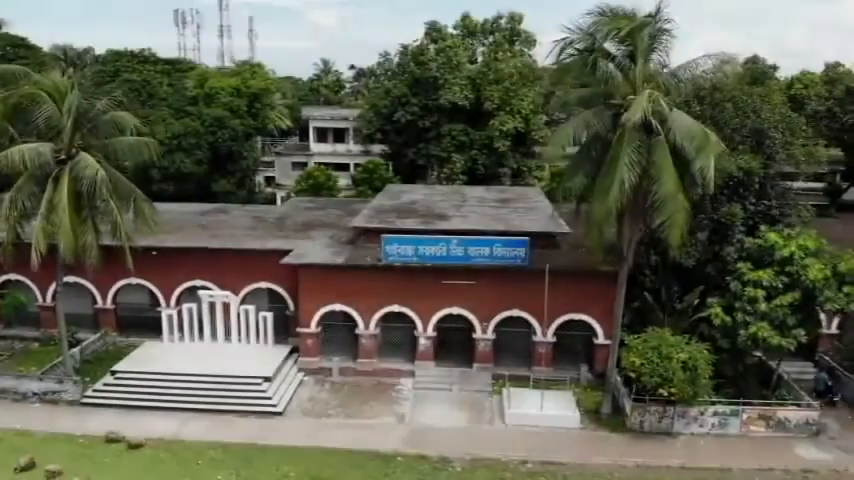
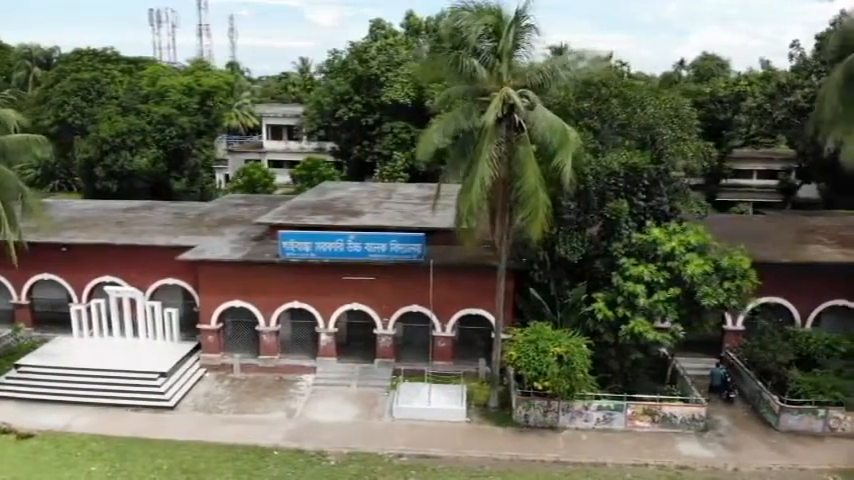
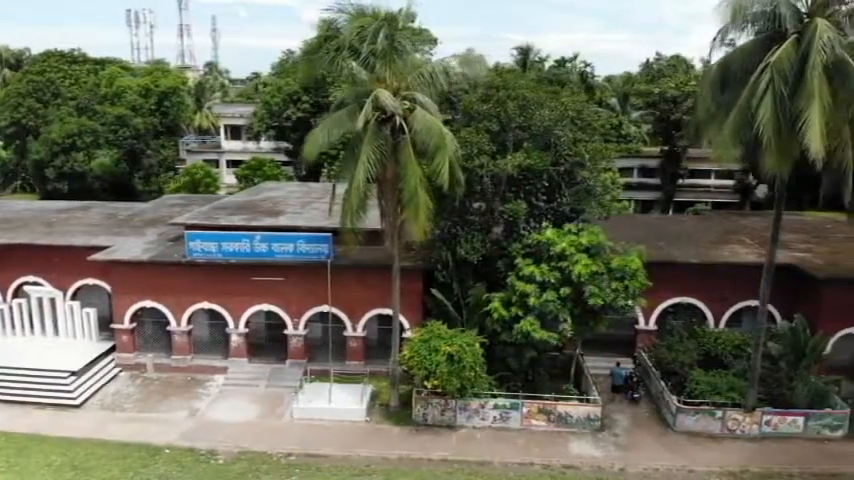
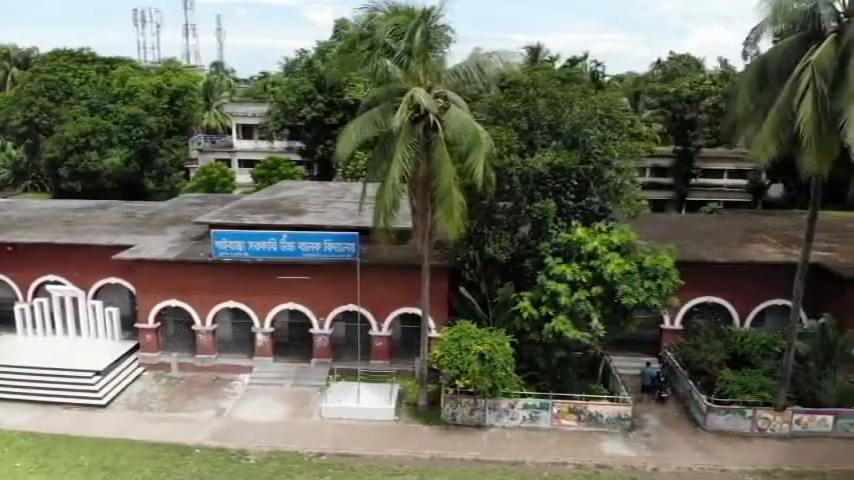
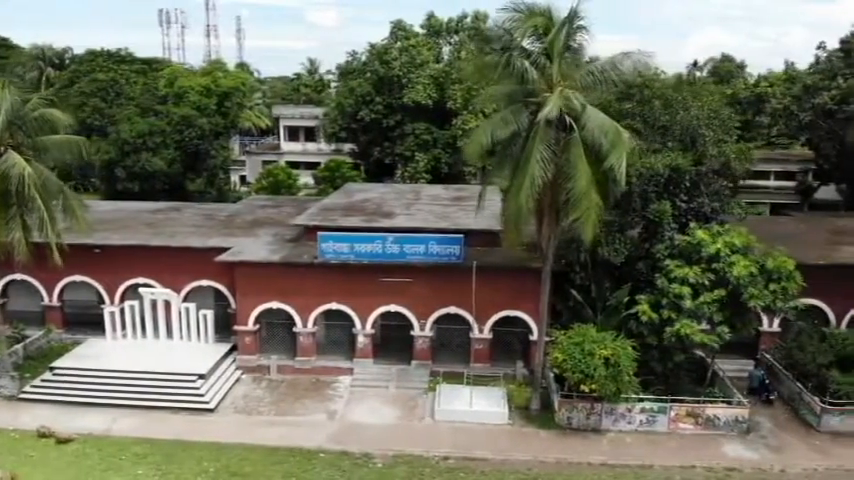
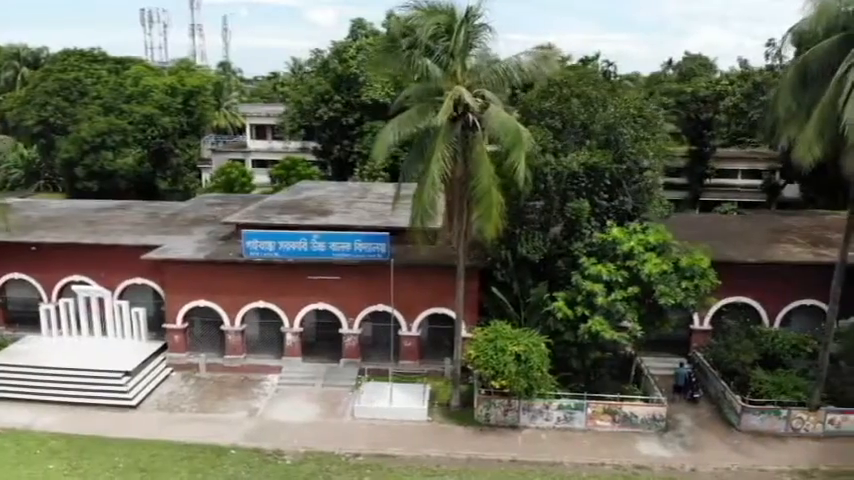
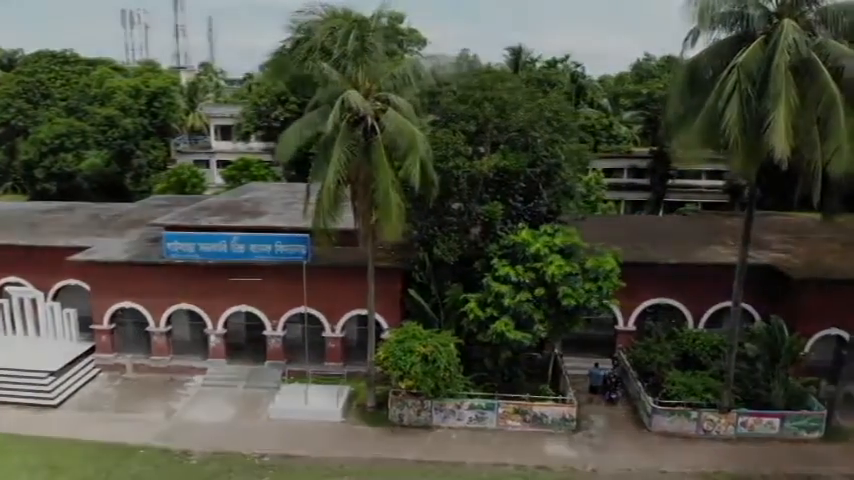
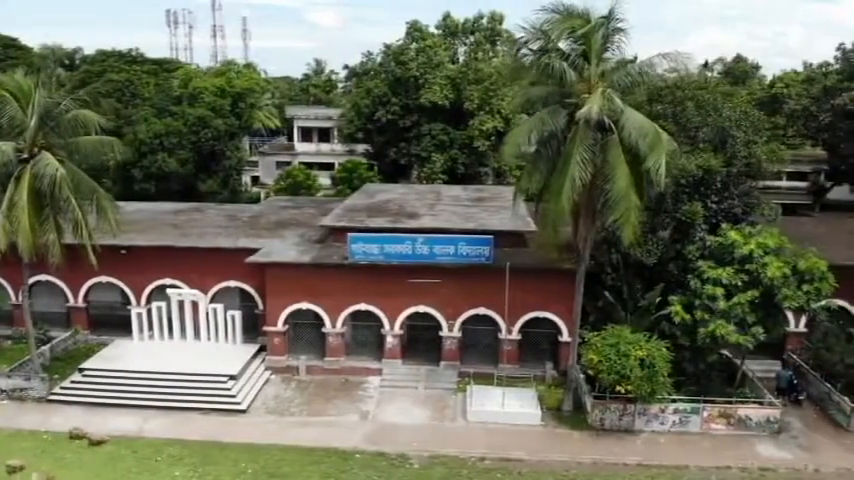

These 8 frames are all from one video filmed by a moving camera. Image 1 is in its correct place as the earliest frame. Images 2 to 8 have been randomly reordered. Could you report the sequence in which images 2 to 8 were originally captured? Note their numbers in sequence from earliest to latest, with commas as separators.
8, 5, 2, 6, 4, 3, 7
